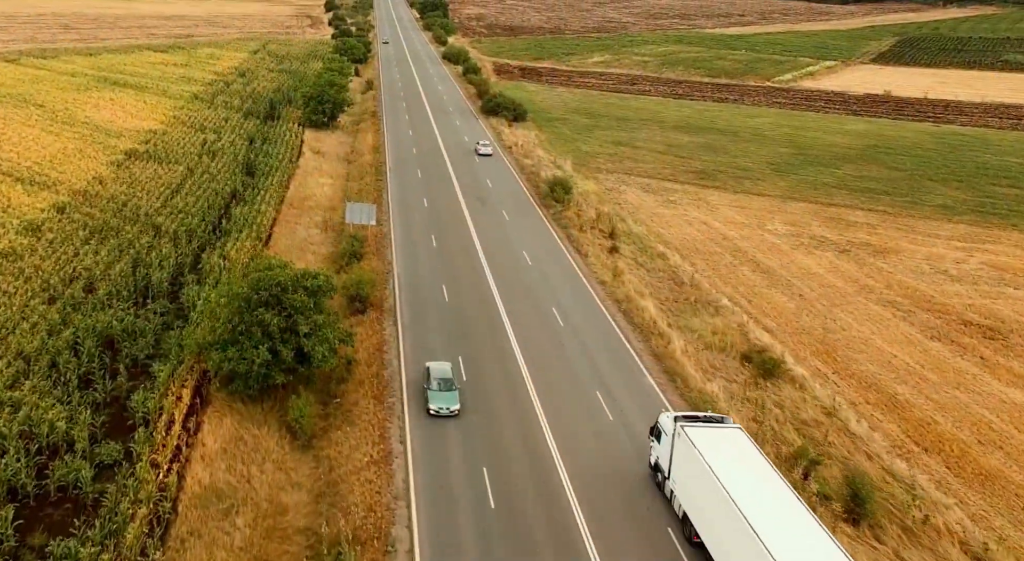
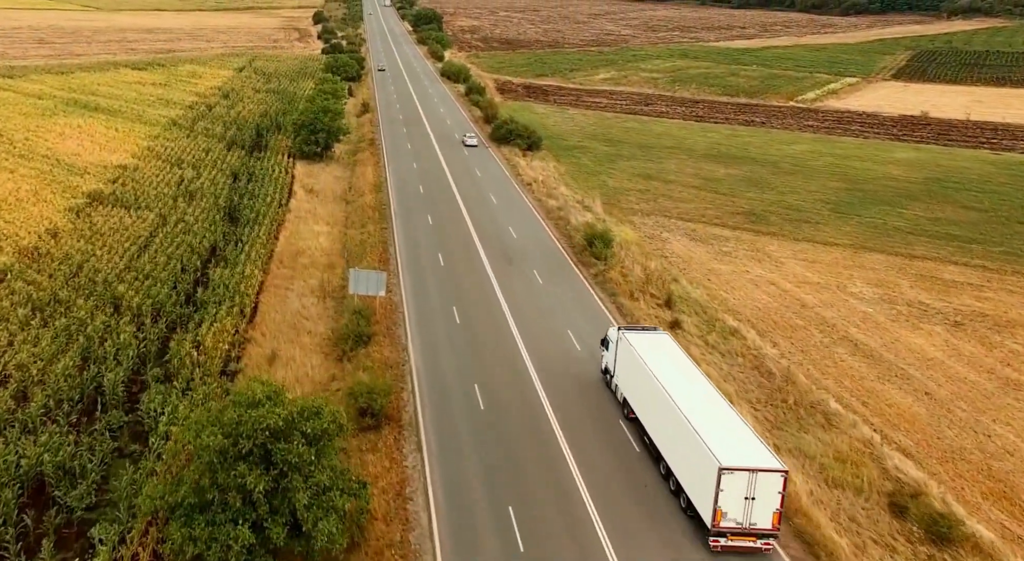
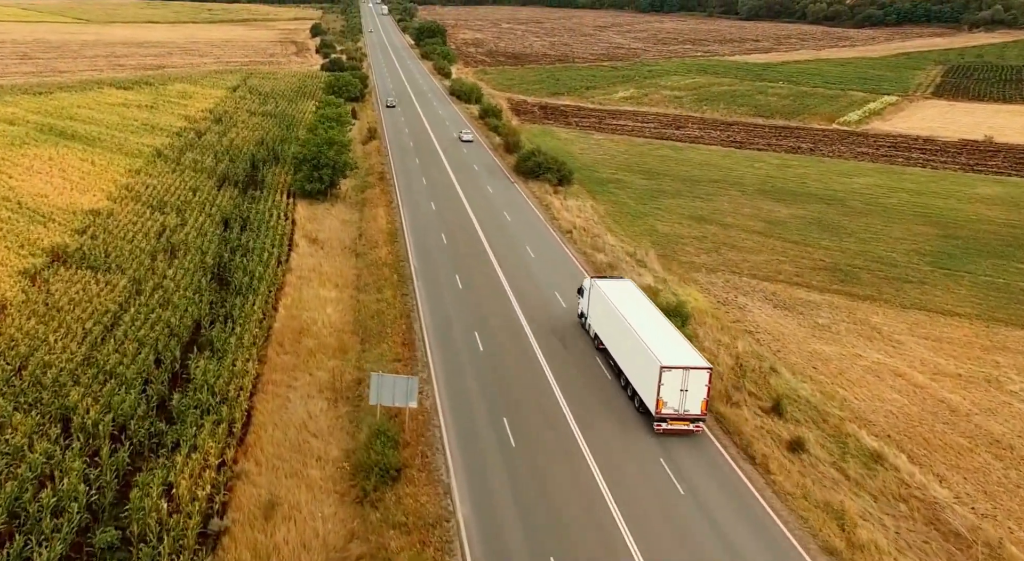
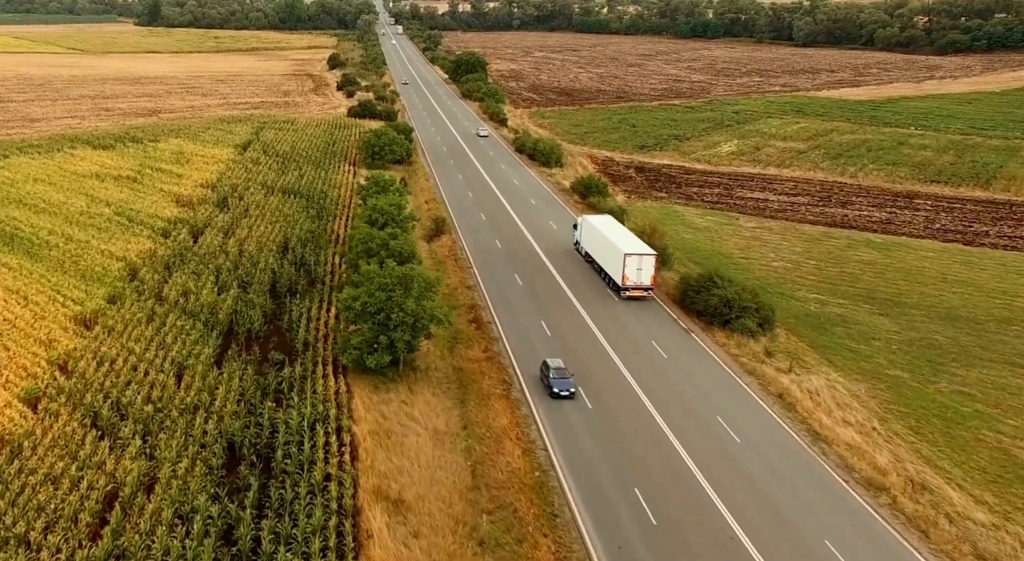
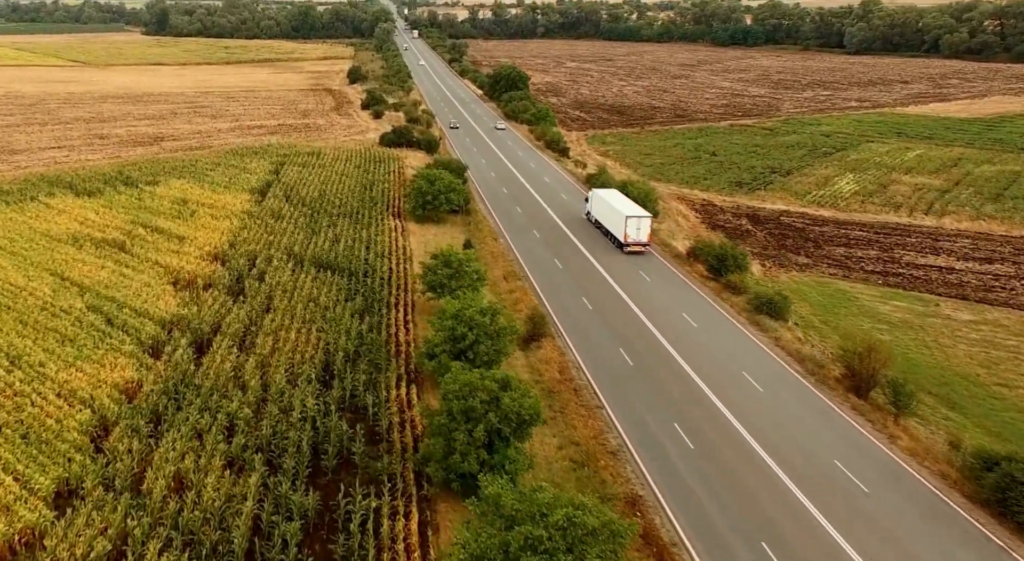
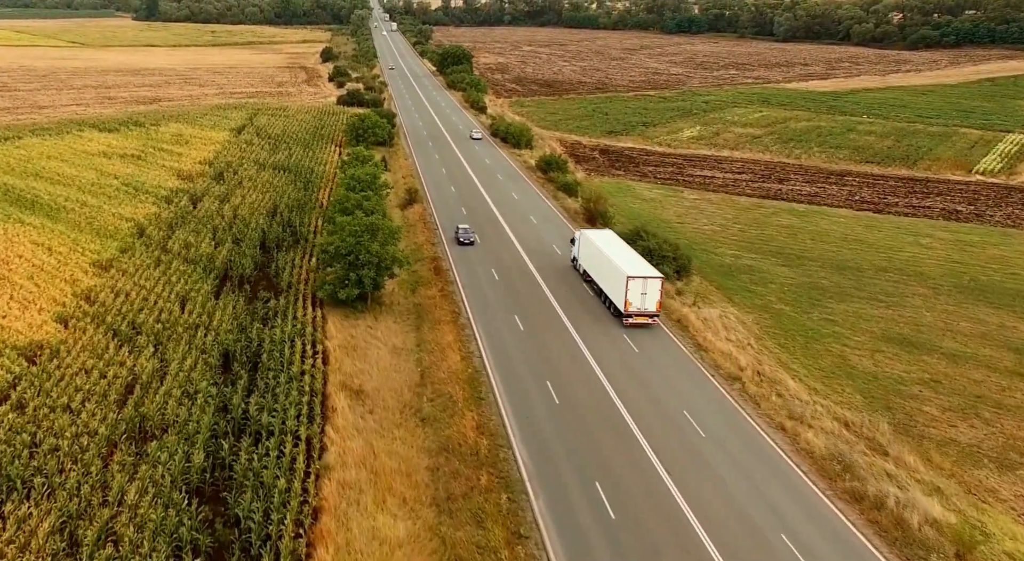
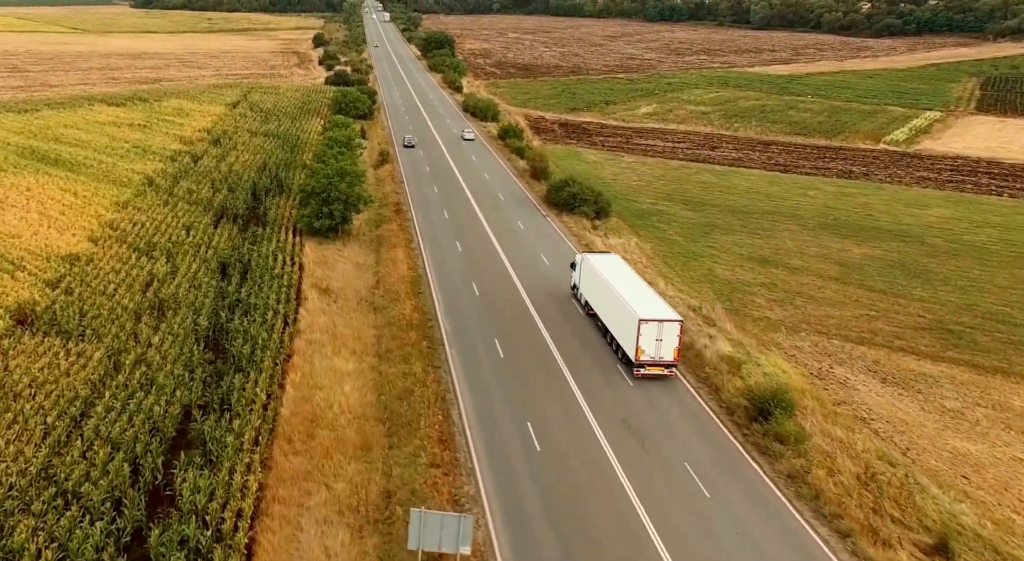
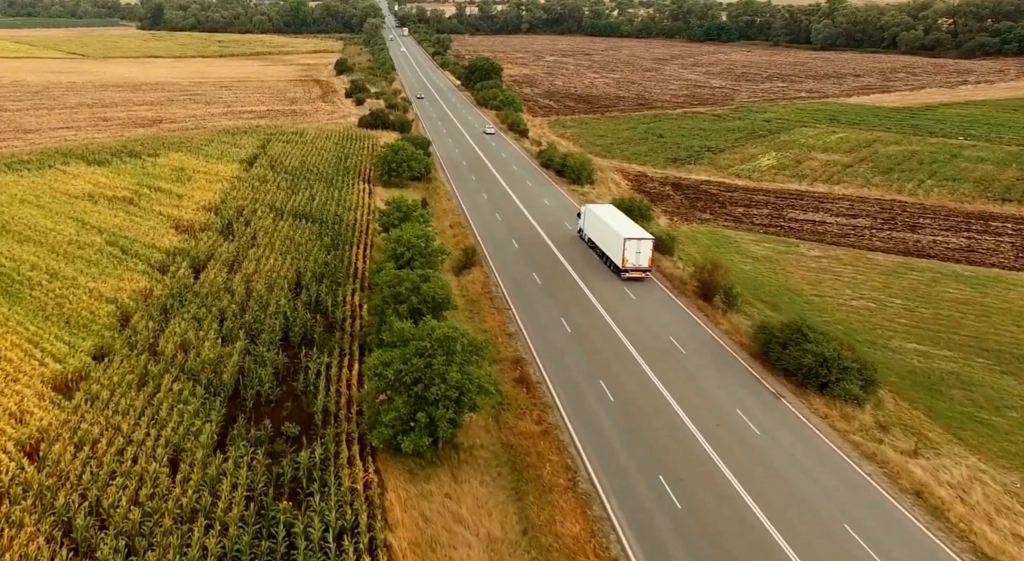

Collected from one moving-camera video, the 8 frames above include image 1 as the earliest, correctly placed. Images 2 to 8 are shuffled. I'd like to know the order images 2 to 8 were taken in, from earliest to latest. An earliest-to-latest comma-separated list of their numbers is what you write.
2, 3, 7, 6, 4, 8, 5
